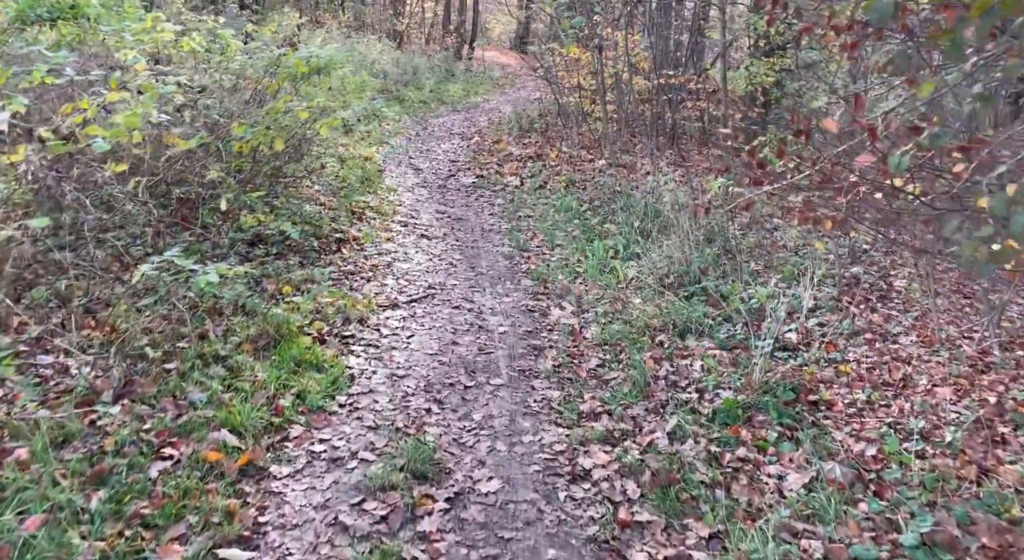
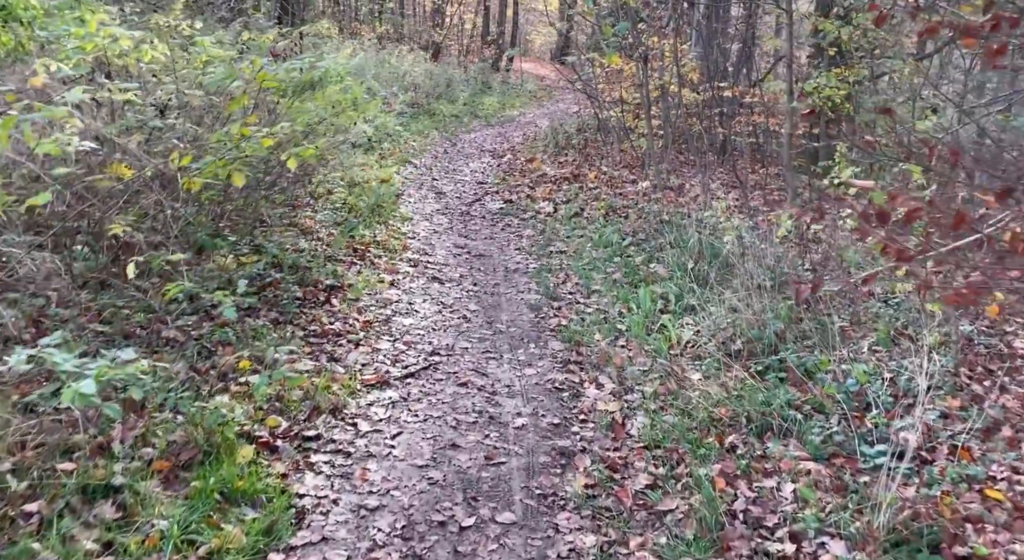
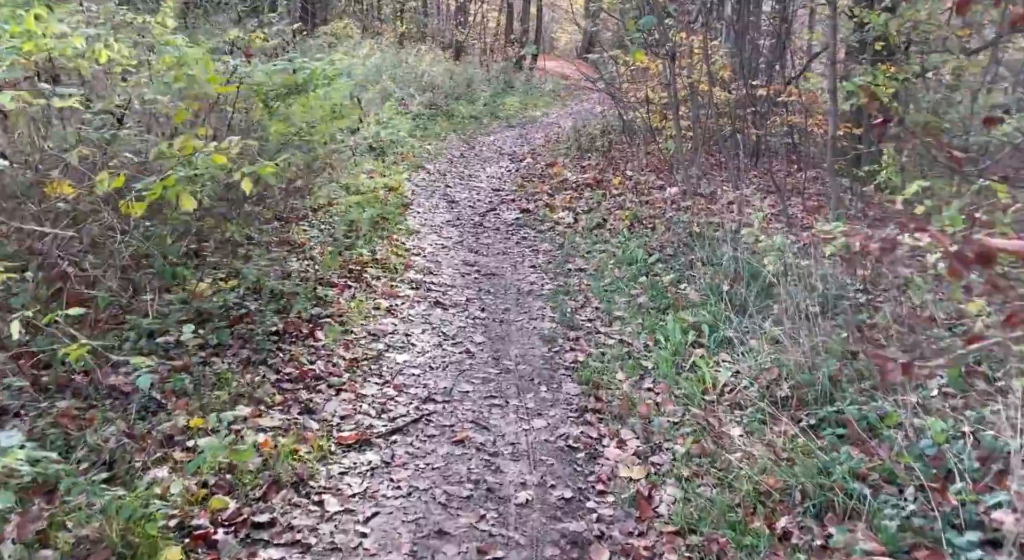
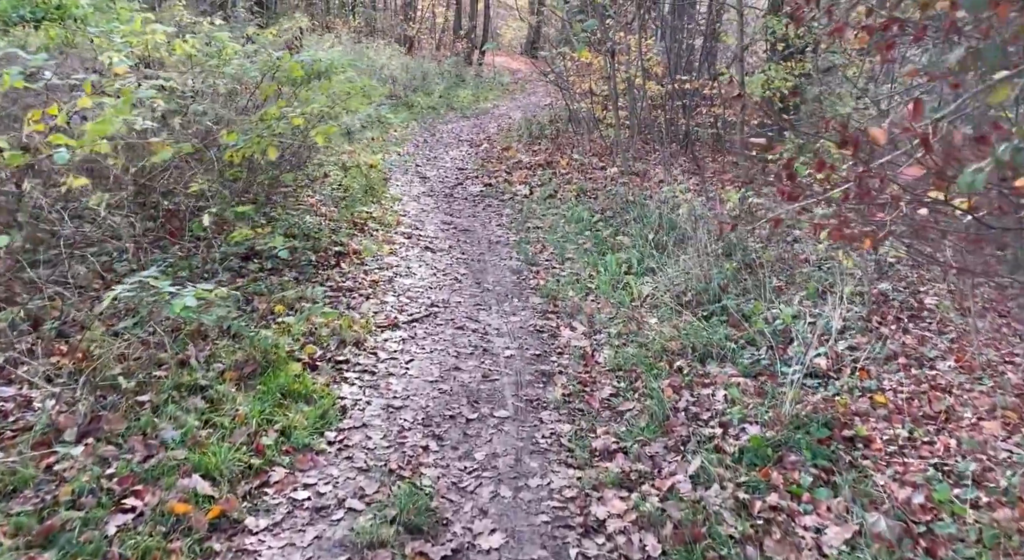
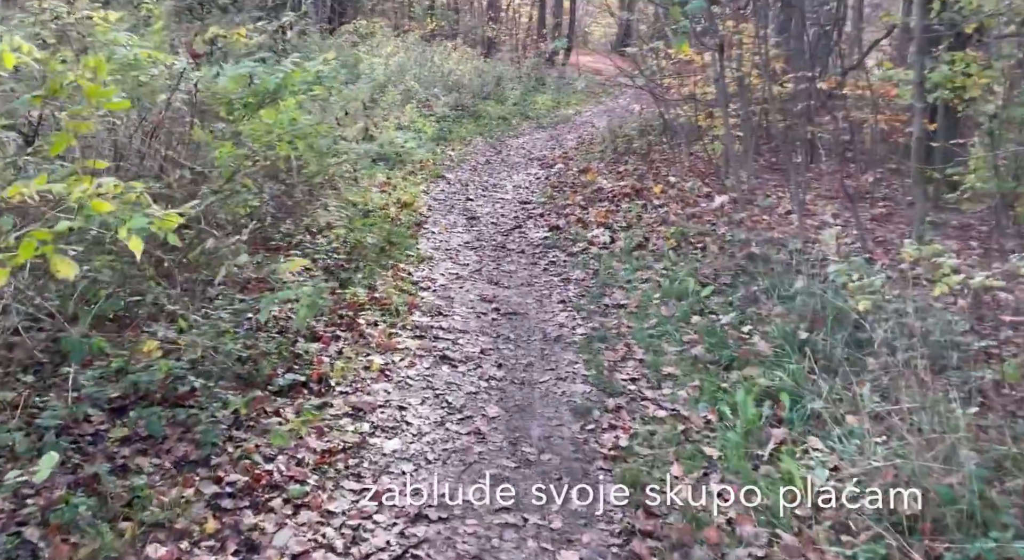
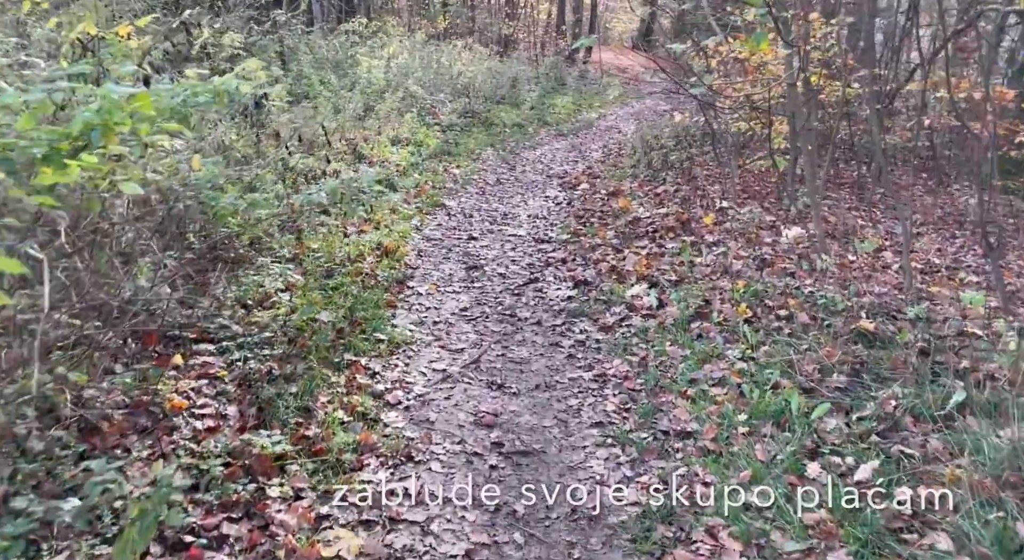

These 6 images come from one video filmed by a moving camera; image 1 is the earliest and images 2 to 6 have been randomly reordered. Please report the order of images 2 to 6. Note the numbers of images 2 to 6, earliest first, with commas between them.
4, 2, 3, 5, 6
